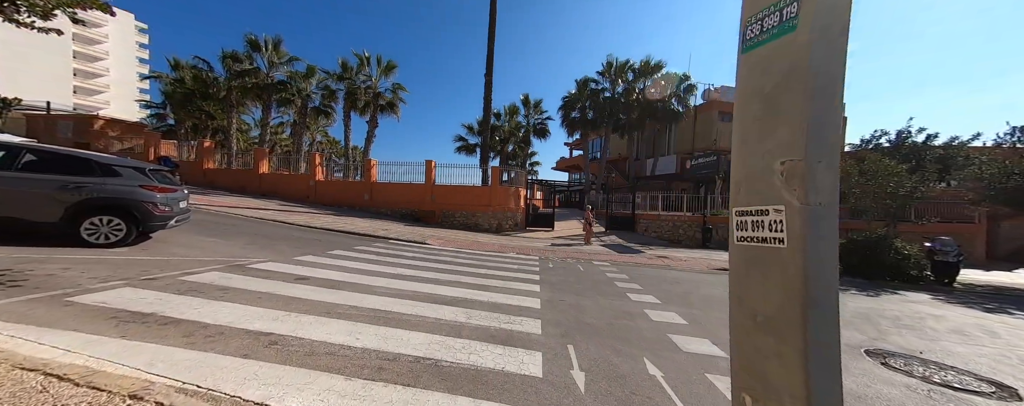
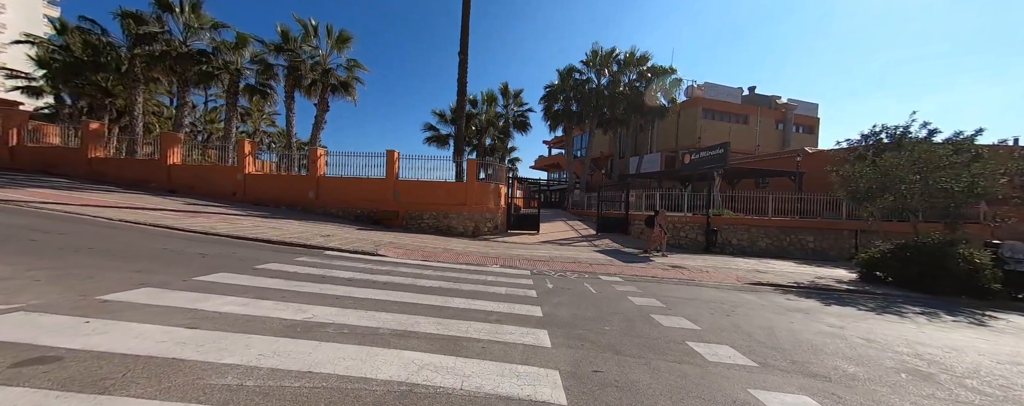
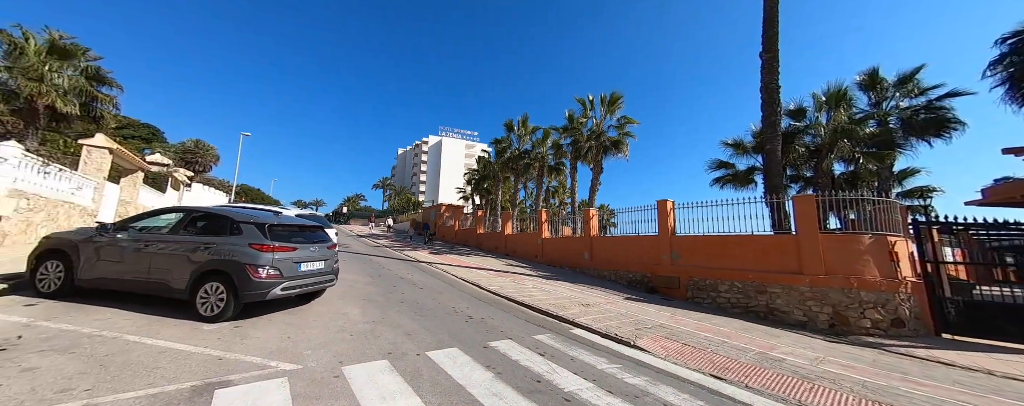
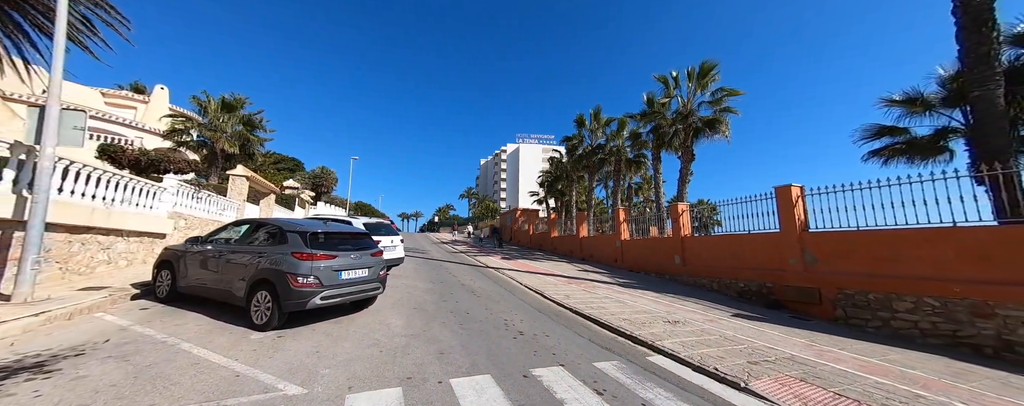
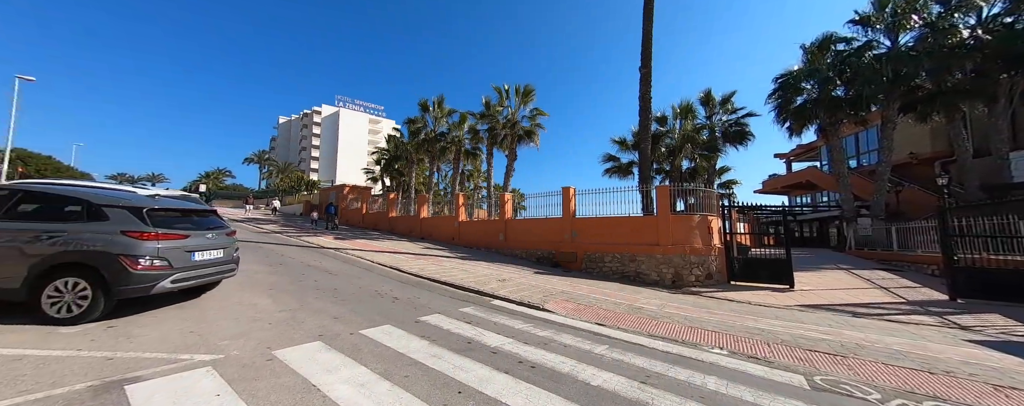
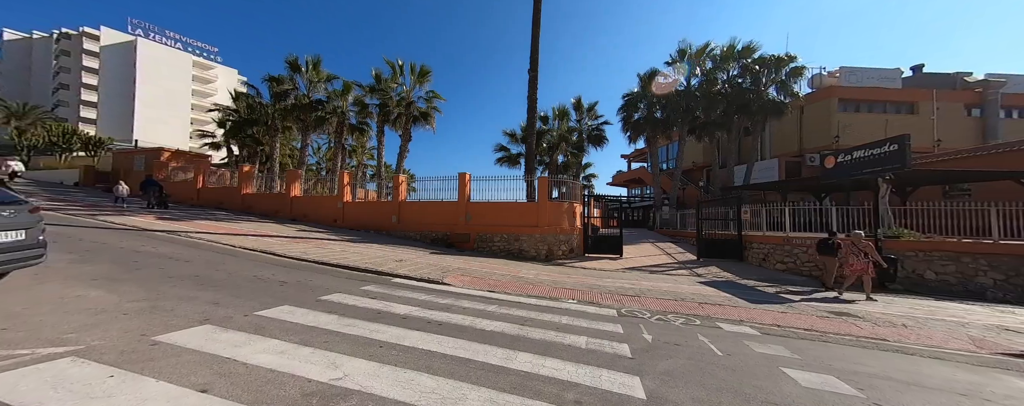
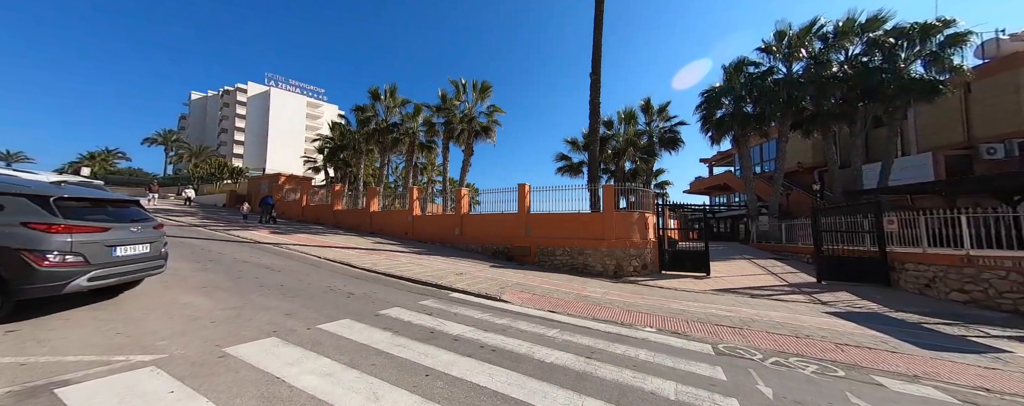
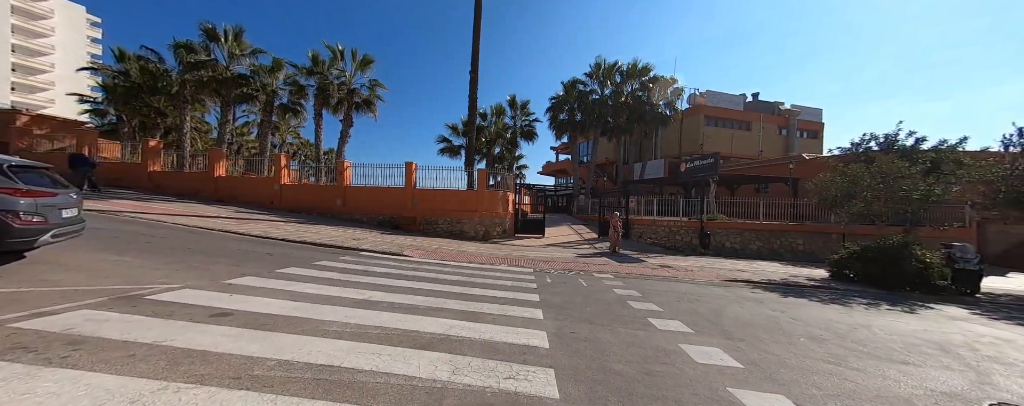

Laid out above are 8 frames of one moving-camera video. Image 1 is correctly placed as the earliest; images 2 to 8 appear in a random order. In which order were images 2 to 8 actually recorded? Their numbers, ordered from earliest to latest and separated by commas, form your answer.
8, 2, 6, 7, 5, 3, 4
